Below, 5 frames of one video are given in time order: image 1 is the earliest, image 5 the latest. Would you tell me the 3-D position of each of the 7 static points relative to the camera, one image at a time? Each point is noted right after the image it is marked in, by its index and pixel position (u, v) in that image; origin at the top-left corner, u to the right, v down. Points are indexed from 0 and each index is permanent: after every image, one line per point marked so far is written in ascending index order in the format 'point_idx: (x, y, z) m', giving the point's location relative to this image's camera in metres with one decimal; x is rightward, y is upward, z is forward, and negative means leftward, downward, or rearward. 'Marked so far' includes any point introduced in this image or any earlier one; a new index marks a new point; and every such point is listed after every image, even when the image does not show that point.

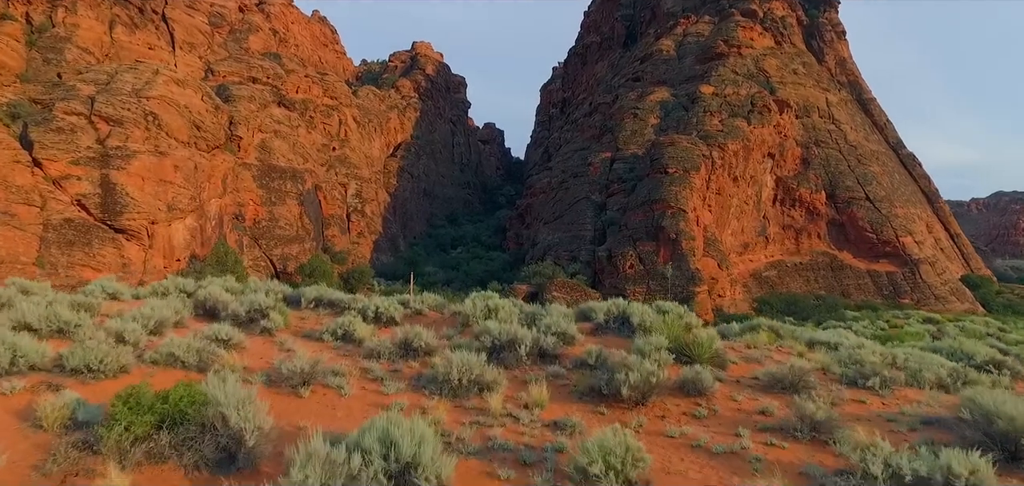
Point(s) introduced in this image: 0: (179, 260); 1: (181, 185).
0: (-10.3, -0.5, +19.0) m
1: (-10.4, +1.8, +19.3) m
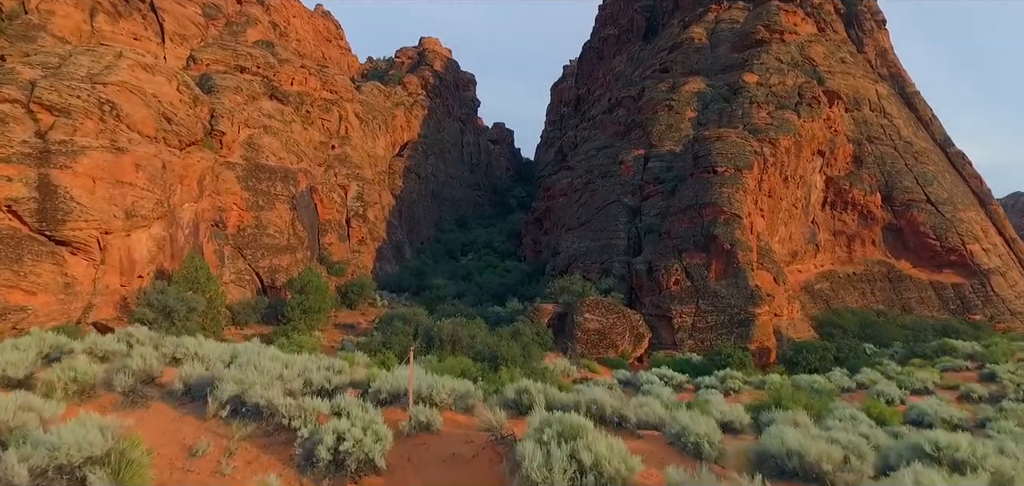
0: (-9.6, -0.9, +15.9) m
1: (-9.7, +1.5, +16.2) m
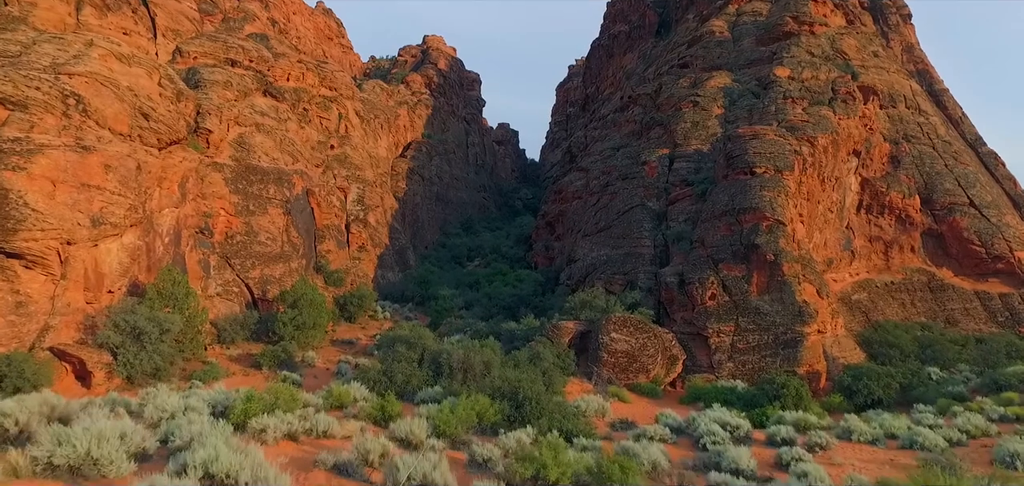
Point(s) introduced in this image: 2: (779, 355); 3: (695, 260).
0: (-9.2, -1.1, +14.0) m
1: (-9.3, +1.2, +14.4) m
2: (+6.5, -2.8, +15.1) m
3: (+5.1, -0.5, +17.1) m
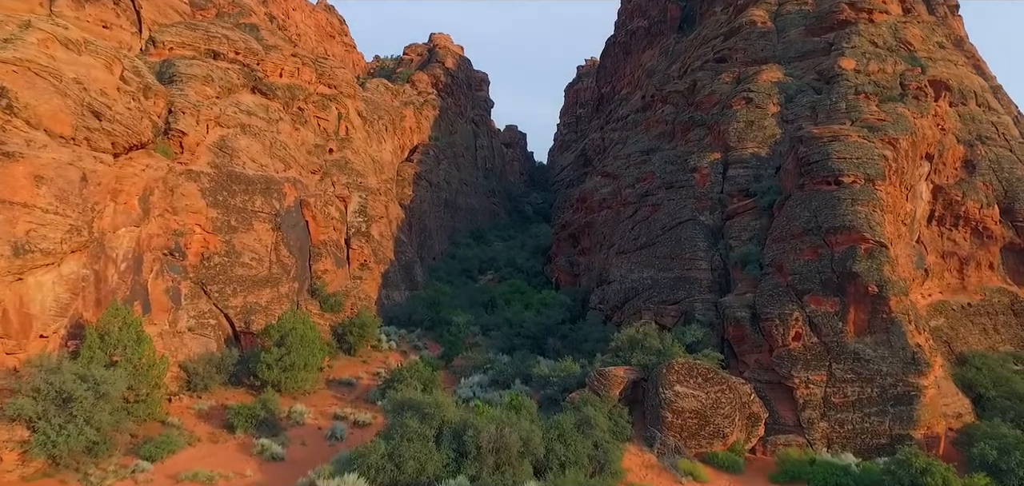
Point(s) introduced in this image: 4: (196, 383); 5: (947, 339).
0: (-8.4, -1.7, +11.0) m
1: (-8.5, +0.6, +11.3) m
2: (+7.3, -3.3, +11.9) m
3: (+5.9, -1.1, +14.0) m
4: (-7.3, -3.2, +14.2) m
5: (+14.1, -3.1, +19.9) m
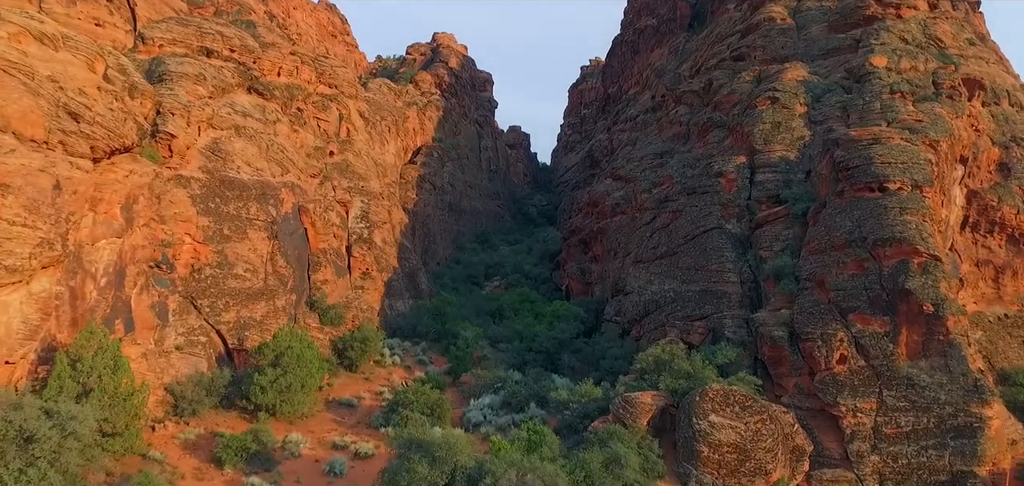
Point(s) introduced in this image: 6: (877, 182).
0: (-8.1, -2.0, +9.8) m
1: (-8.2, +0.4, +10.2) m
2: (+7.6, -3.6, +10.7) m
3: (+6.2, -1.3, +12.8) m
4: (-7.0, -3.5, +13.1) m
5: (+14.4, -3.3, +18.6) m
6: (+7.9, +1.4, +13.5) m
